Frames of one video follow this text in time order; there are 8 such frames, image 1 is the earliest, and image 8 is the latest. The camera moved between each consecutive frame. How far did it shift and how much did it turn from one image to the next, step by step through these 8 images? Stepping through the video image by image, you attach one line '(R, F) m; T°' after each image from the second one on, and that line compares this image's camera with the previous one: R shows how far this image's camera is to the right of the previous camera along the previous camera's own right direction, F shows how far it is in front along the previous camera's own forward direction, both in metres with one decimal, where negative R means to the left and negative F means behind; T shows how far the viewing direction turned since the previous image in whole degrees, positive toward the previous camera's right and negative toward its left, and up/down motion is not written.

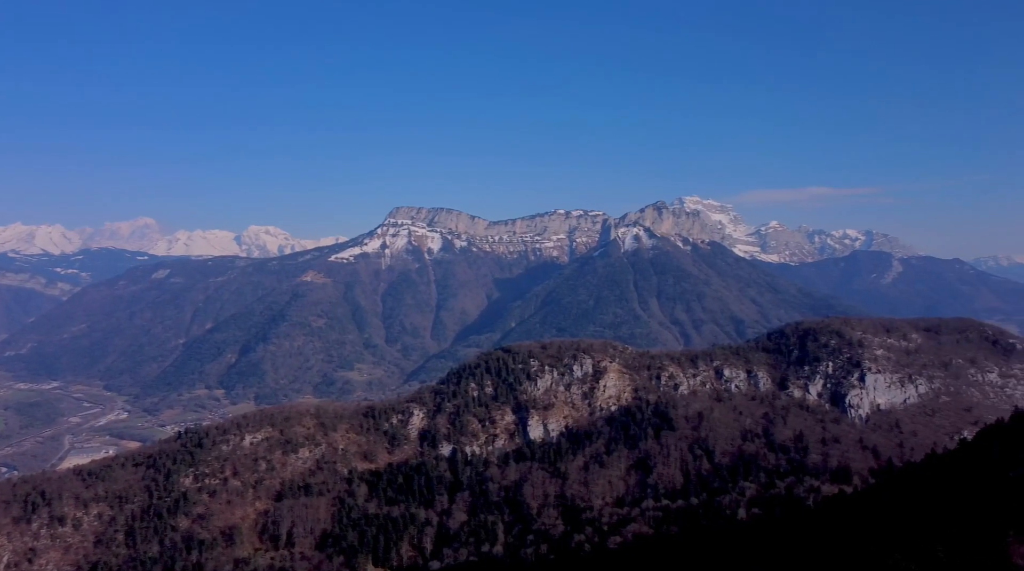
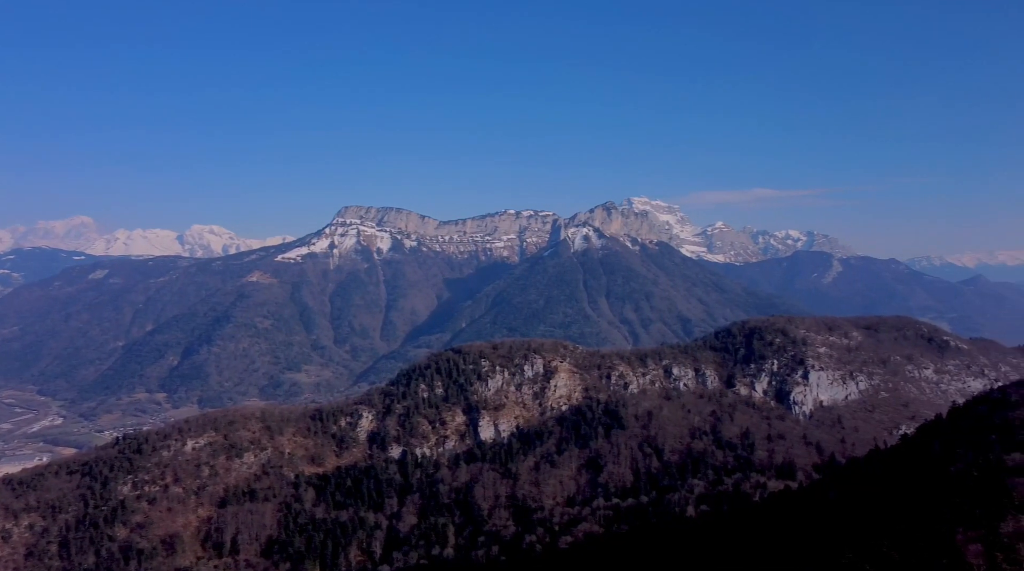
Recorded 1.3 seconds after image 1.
(0.0, +1.3) m; +3°
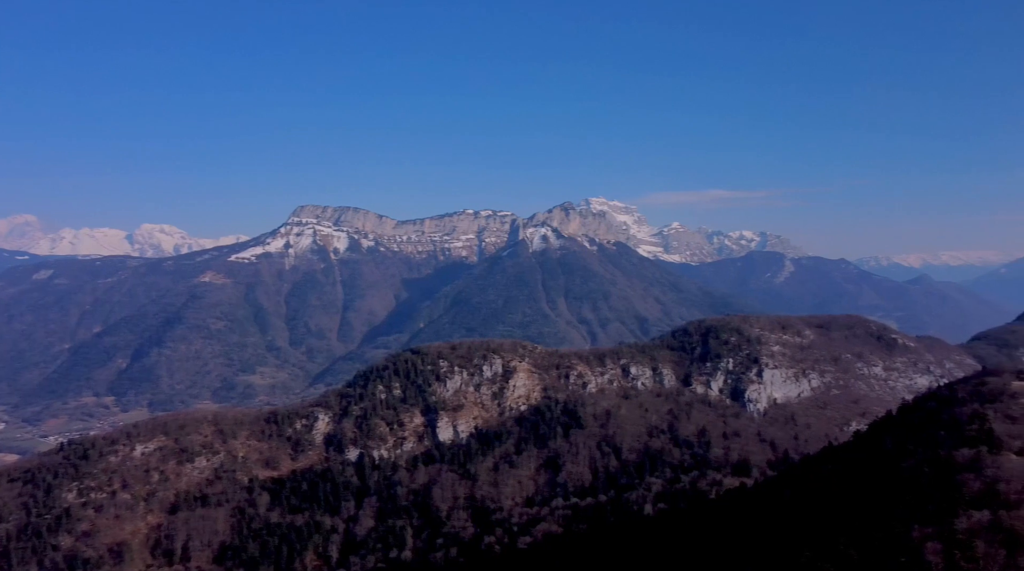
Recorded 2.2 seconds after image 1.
(+0.1, +1.0) m; +2°
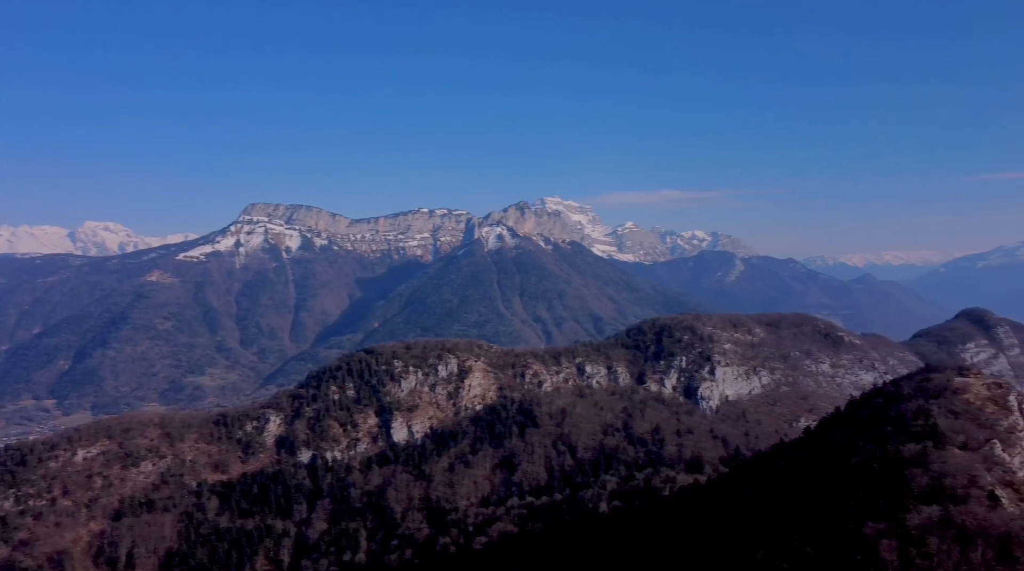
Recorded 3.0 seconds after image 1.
(+0.1, +1.1) m; +3°
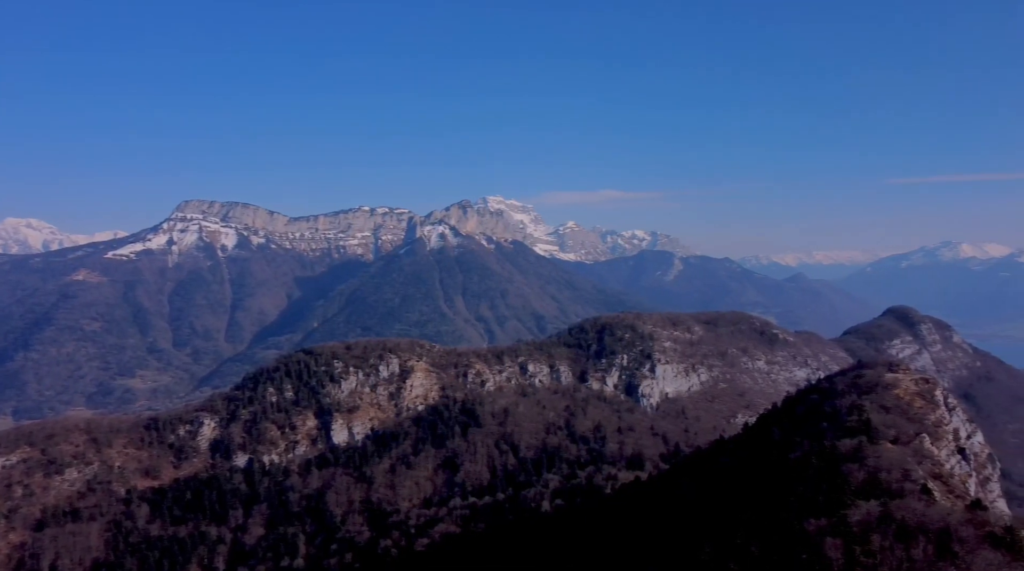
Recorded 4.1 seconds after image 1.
(+0.1, +1.8) m; +3°
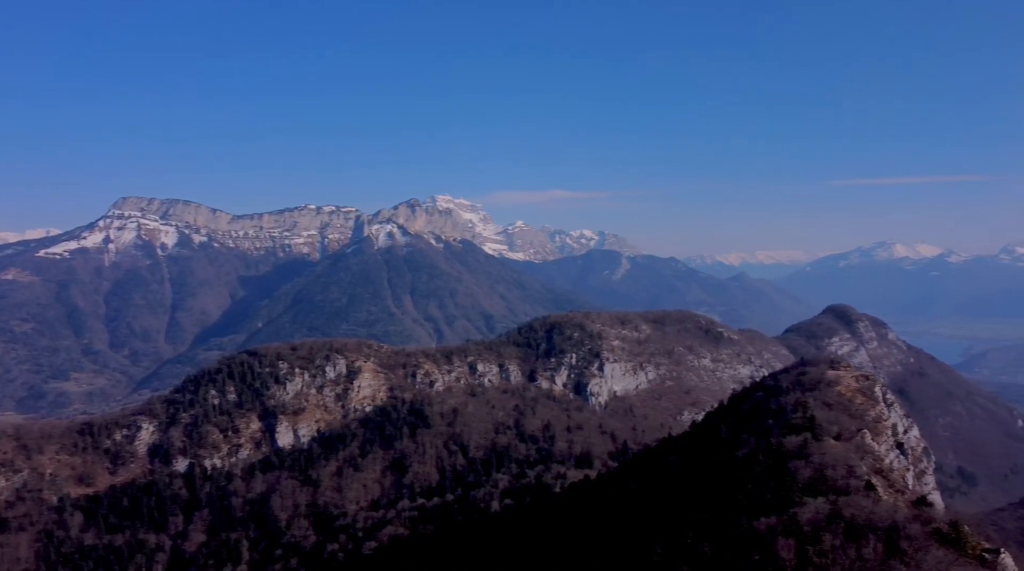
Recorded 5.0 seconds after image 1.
(0.0, +1.9) m; +3°
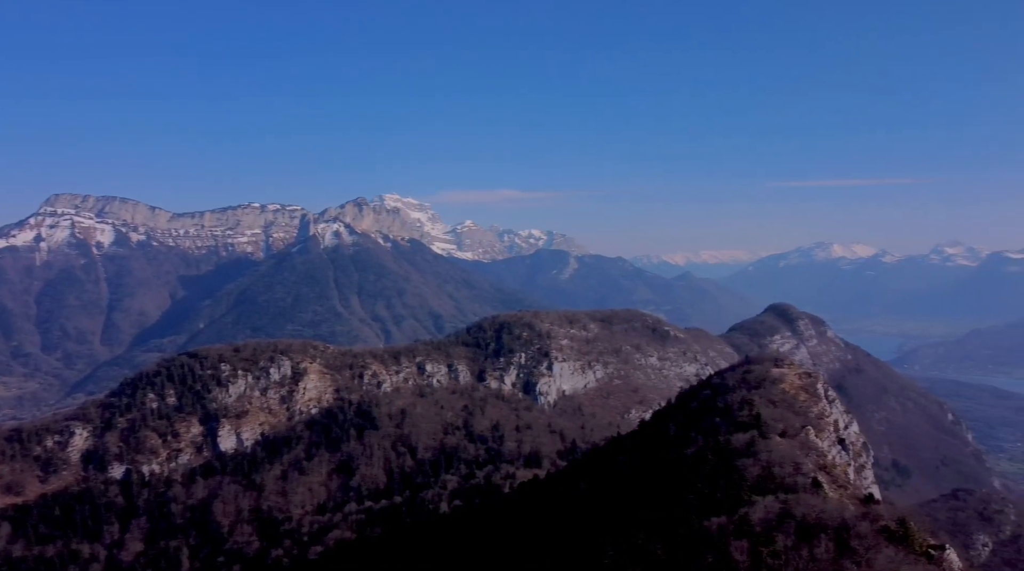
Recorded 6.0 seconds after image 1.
(+0.1, +2.1) m; +3°
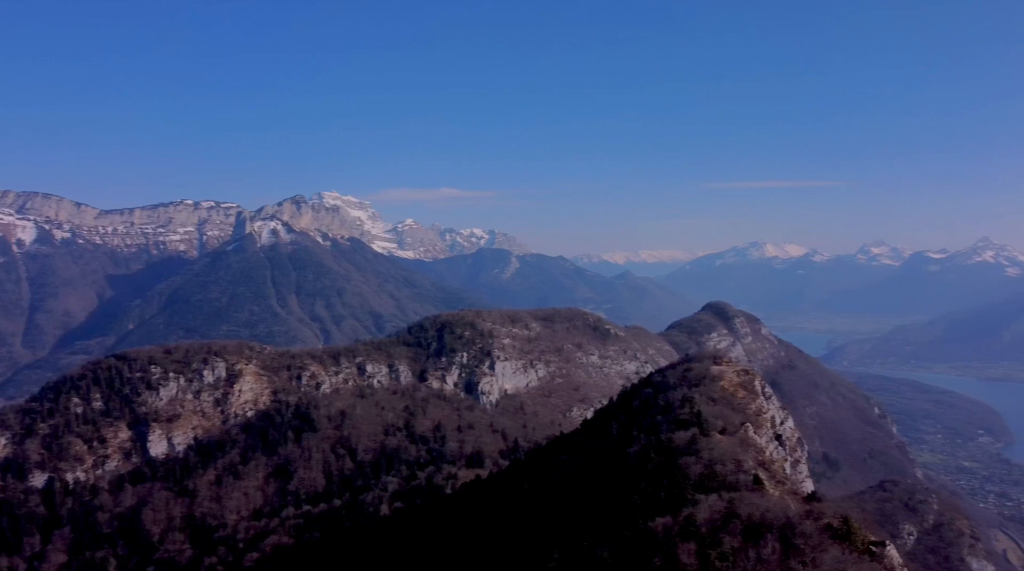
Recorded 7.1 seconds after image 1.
(+0.1, +2.8) m; +3°
